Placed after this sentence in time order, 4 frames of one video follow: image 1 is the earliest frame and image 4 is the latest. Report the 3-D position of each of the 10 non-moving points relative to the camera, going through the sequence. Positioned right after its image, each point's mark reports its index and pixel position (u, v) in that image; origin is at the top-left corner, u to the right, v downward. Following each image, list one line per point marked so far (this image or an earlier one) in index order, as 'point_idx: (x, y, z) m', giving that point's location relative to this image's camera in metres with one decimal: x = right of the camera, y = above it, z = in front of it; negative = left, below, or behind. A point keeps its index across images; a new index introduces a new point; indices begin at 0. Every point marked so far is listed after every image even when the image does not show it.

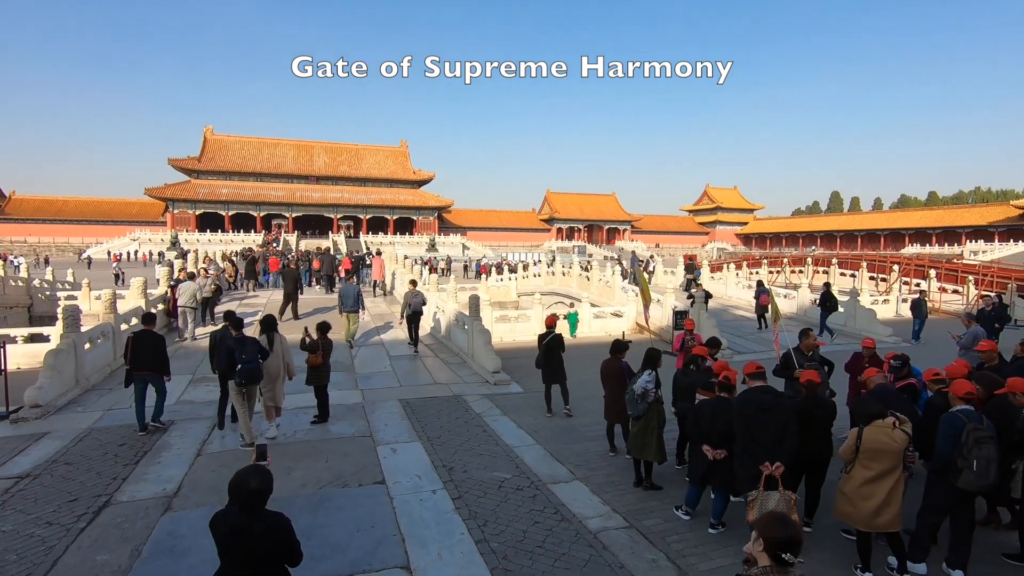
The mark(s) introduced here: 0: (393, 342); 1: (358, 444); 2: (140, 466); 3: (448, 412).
0: (-2.4, -1.1, +10.8) m
1: (-1.7, -1.7, +5.9) m
2: (-3.7, -1.8, +5.4) m
3: (-0.8, -1.7, +7.2) m
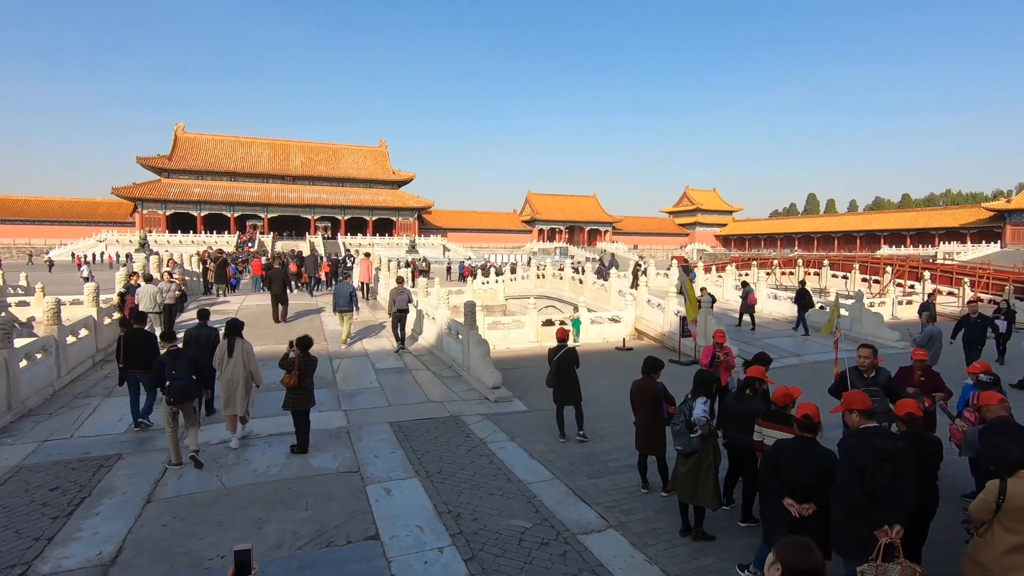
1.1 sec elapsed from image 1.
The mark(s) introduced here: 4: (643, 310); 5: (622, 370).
0: (-2.4, -1.2, +9.9) m
1: (-1.6, -1.8, +5.0) m
2: (-3.5, -1.9, +4.3) m
3: (-0.7, -1.7, +6.3) m
4: (+3.4, -0.6, +14.1) m
5: (+2.1, -1.6, +10.2) m
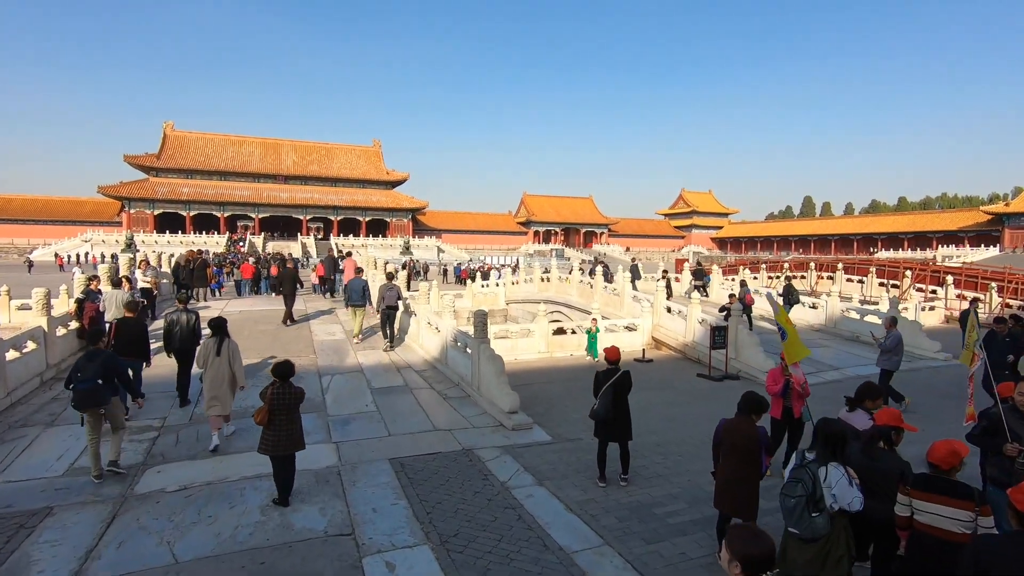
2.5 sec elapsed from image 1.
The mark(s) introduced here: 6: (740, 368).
0: (-2.2, -1.3, +8.7) m
1: (-1.3, -1.9, +3.8) m
2: (-3.2, -1.9, +3.2) m
3: (-0.5, -1.8, +5.2) m
4: (+3.6, -0.7, +13.0) m
5: (+2.3, -1.7, +9.1) m
6: (+4.3, -1.5, +10.1) m
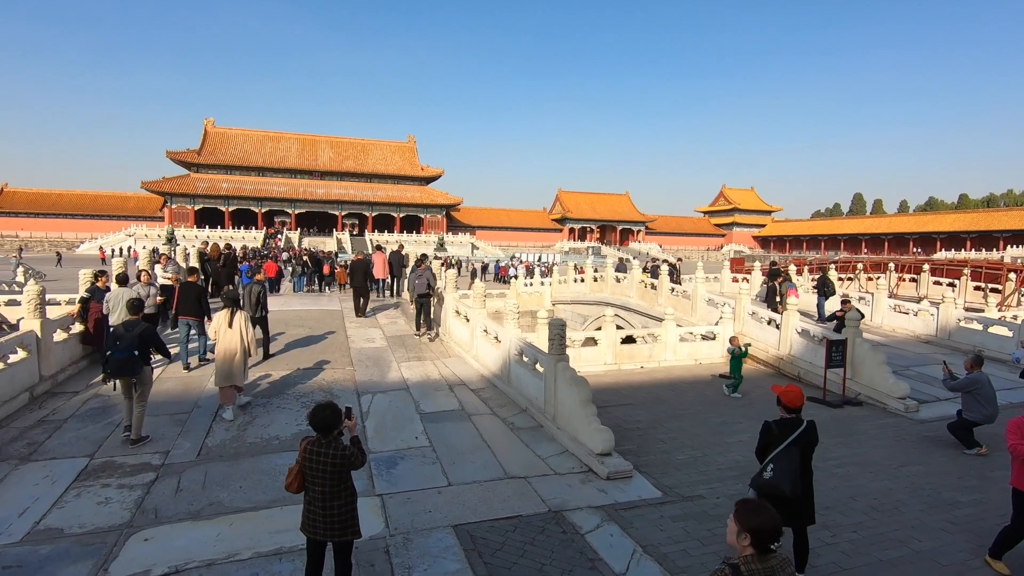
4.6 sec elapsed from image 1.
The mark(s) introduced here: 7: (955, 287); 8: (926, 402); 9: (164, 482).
0: (-1.2, -1.3, +7.2) m
1: (-0.5, -1.9, +2.3) m
2: (-2.5, -2.0, +1.8) m
3: (+0.3, -1.9, +3.6) m
4: (+4.9, -0.8, +11.2) m
5: (+3.3, -1.8, +7.4) m
6: (+5.4, -1.6, +8.3) m
7: (+15.2, 0.0, +18.4) m
8: (+6.0, -1.7, +7.9) m
9: (-3.0, -1.7, +4.6) m
